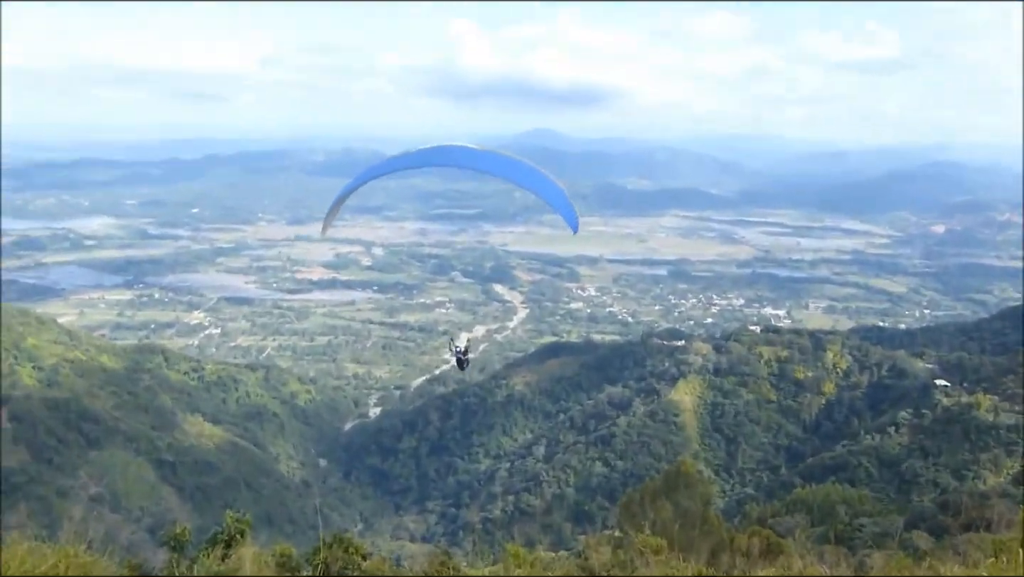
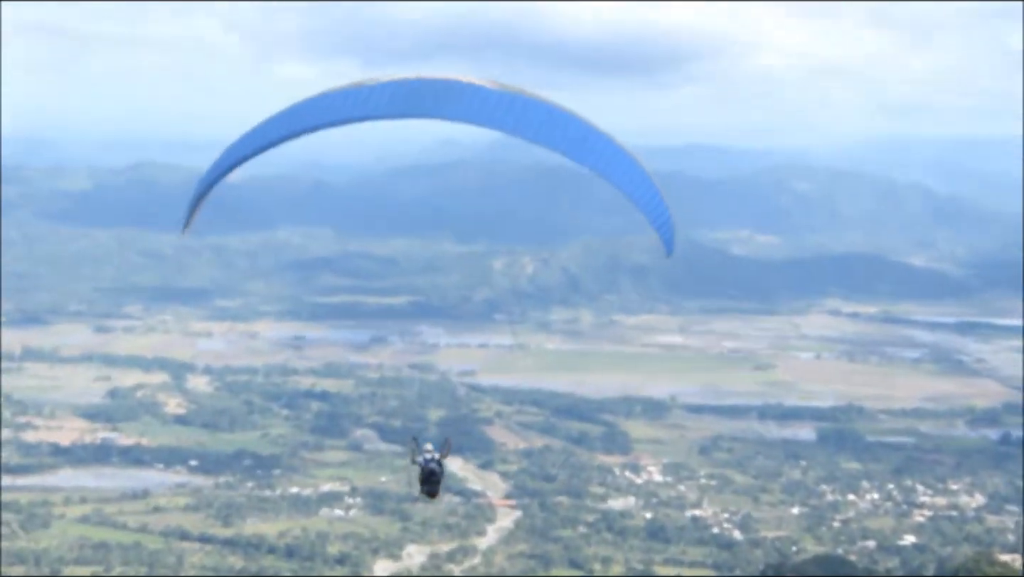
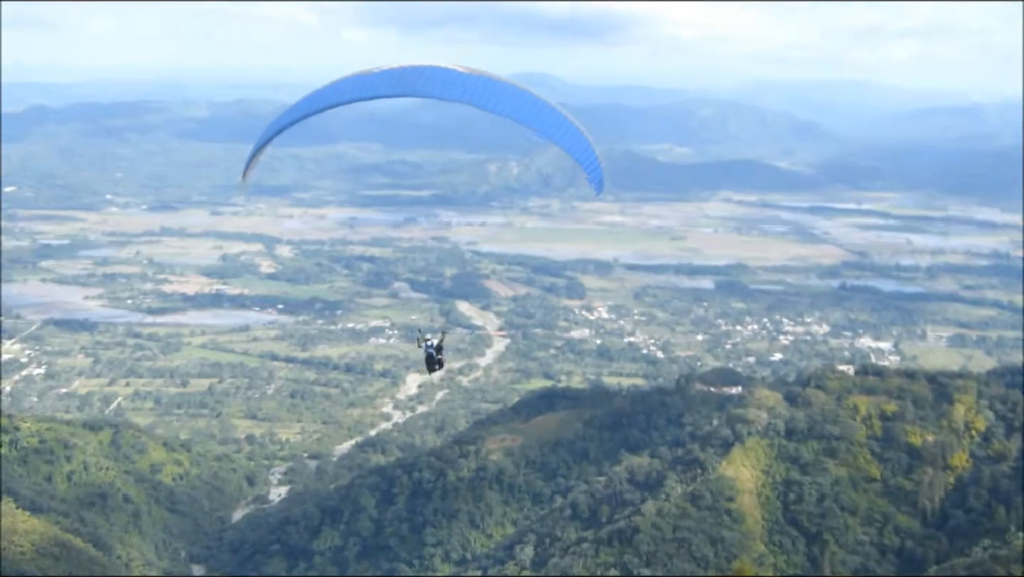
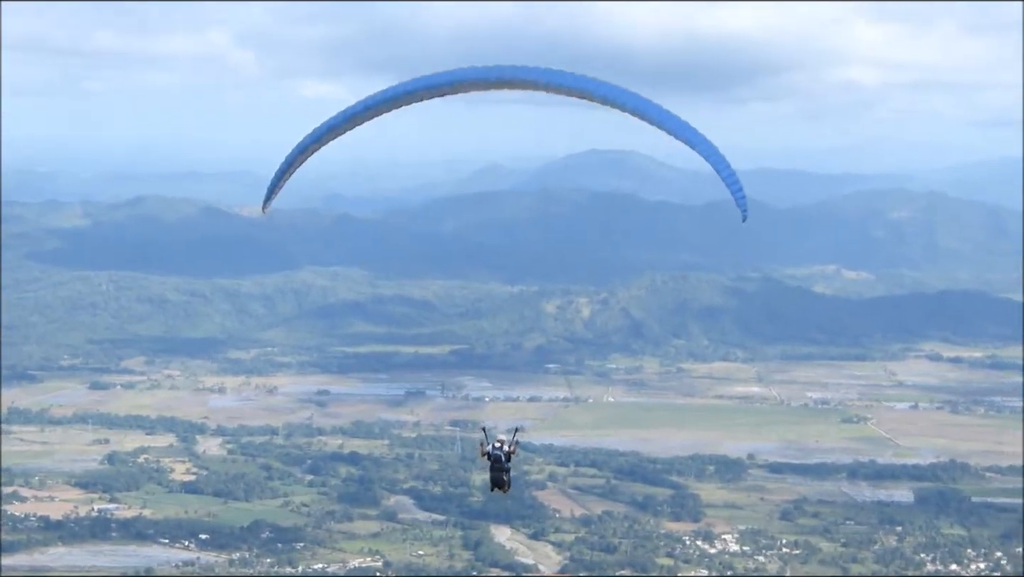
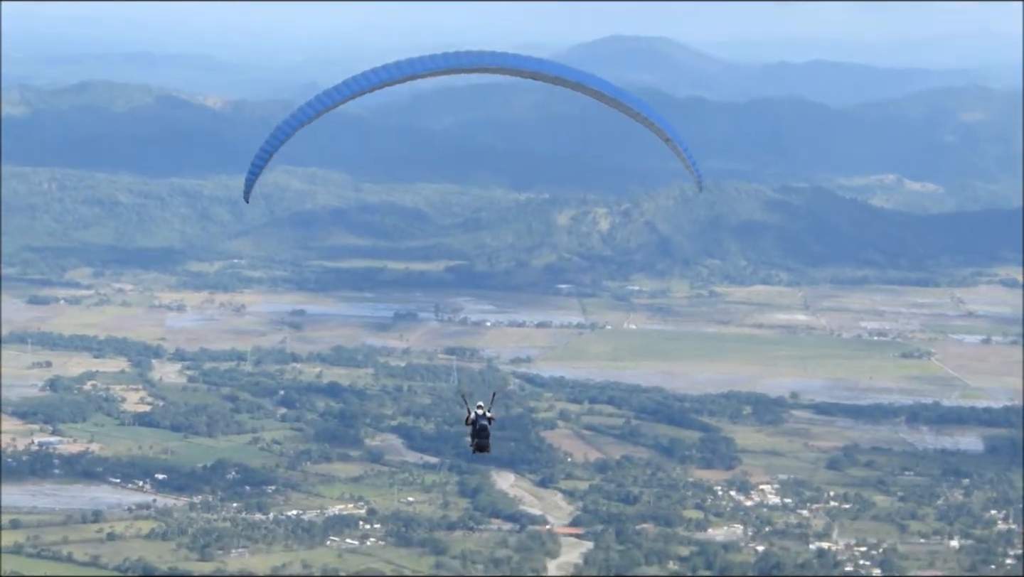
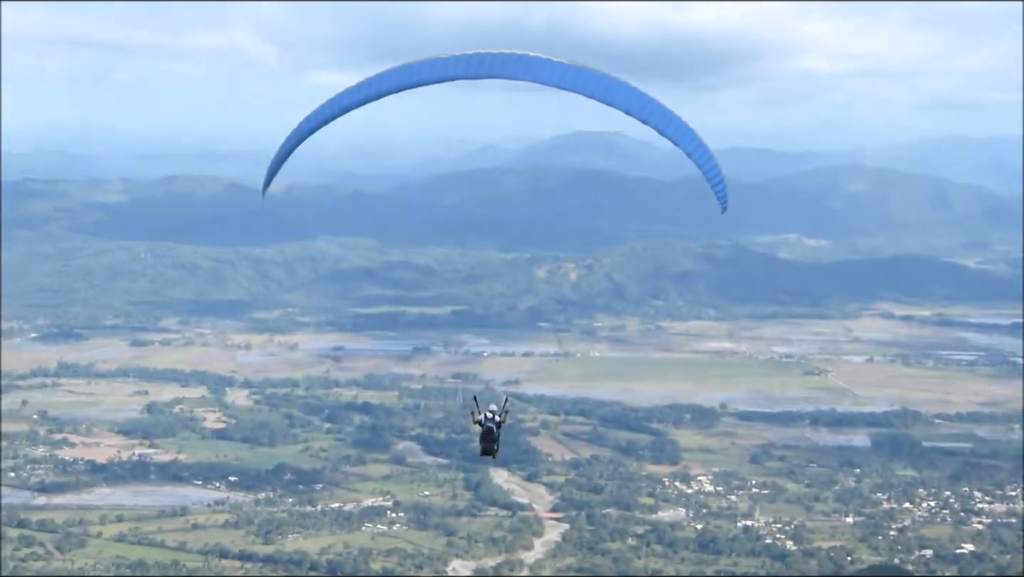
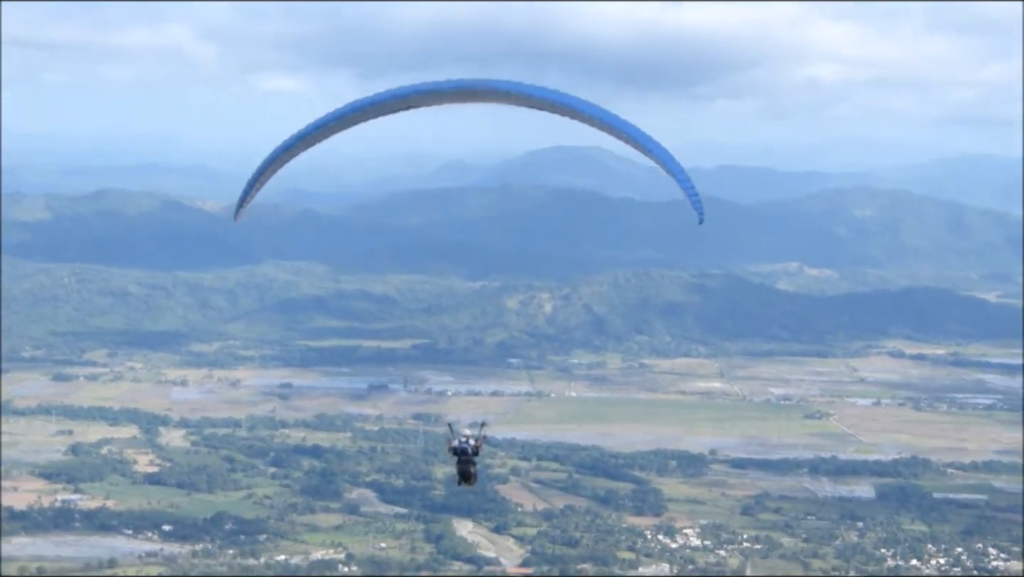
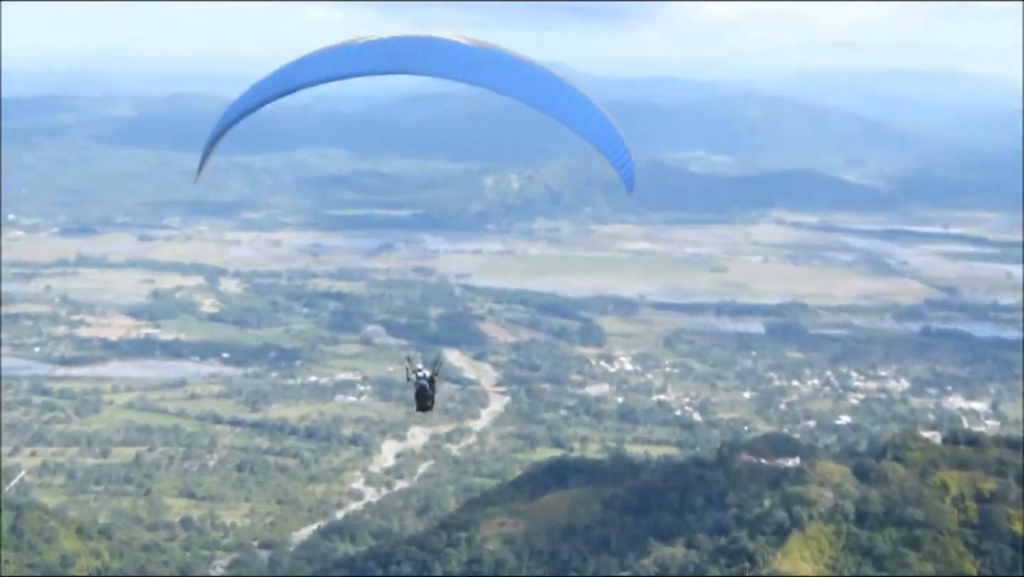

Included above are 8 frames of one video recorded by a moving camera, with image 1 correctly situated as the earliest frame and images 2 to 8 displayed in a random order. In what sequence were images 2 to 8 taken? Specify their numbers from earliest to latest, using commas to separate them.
3, 8, 2, 6, 4, 7, 5
